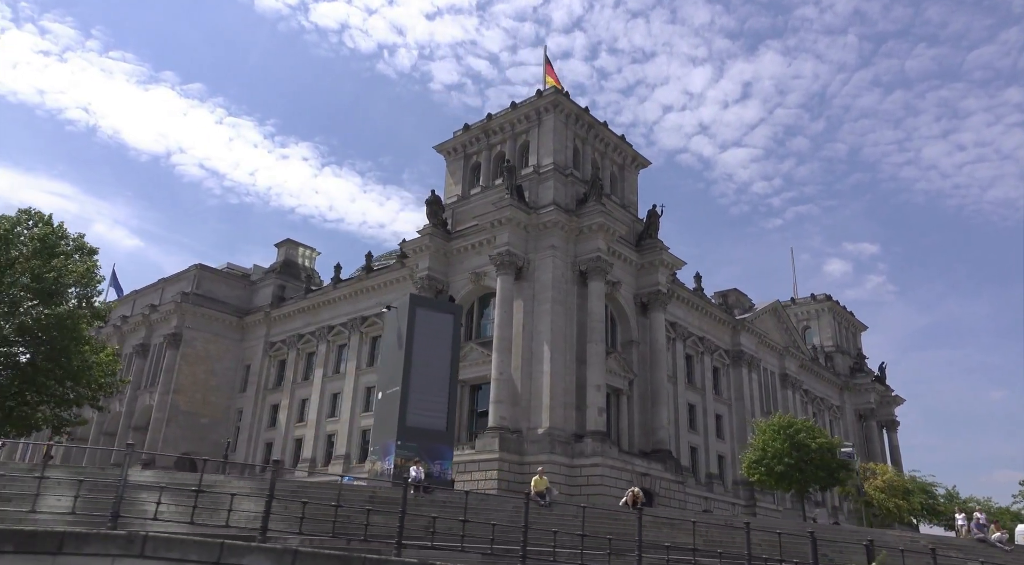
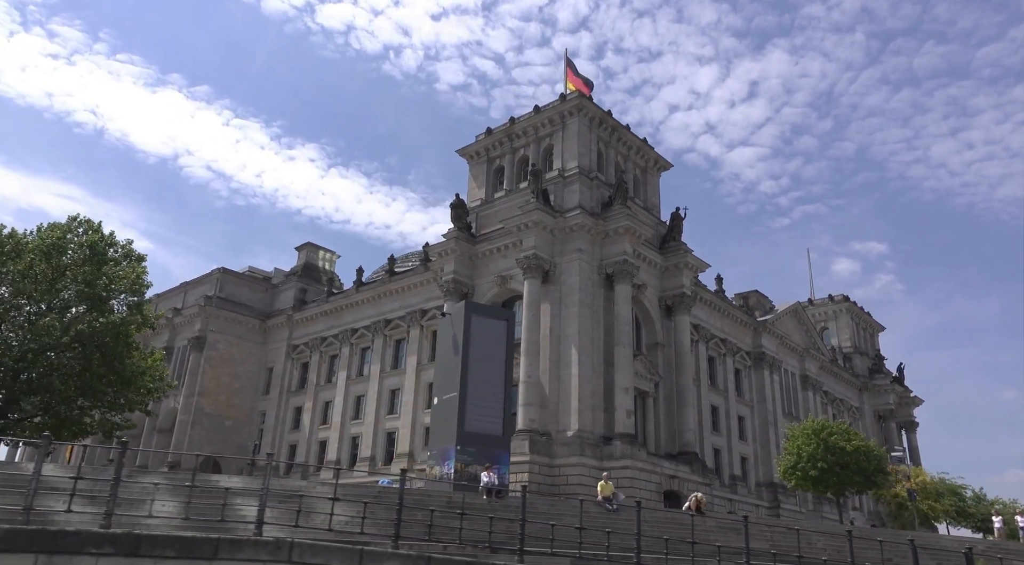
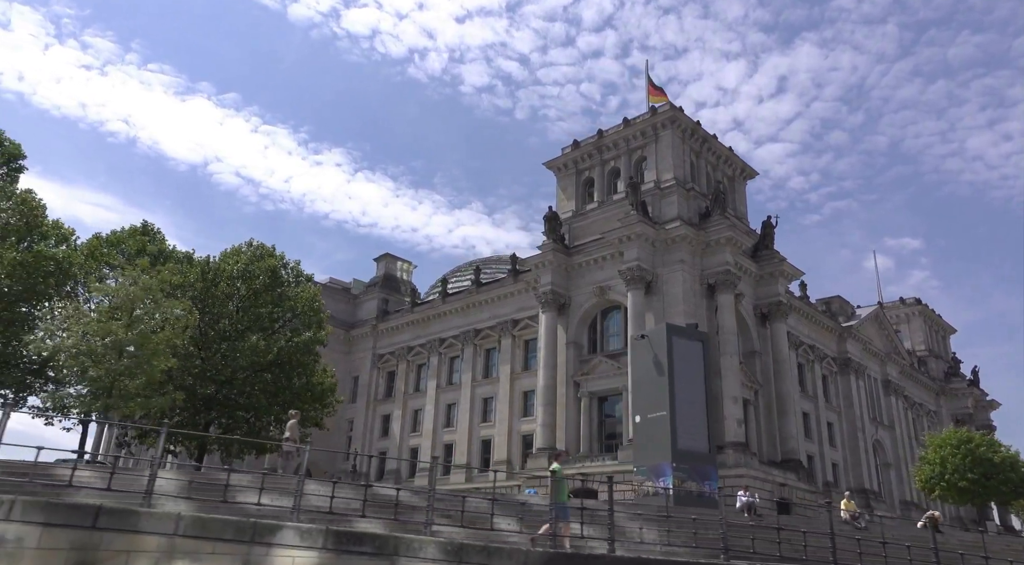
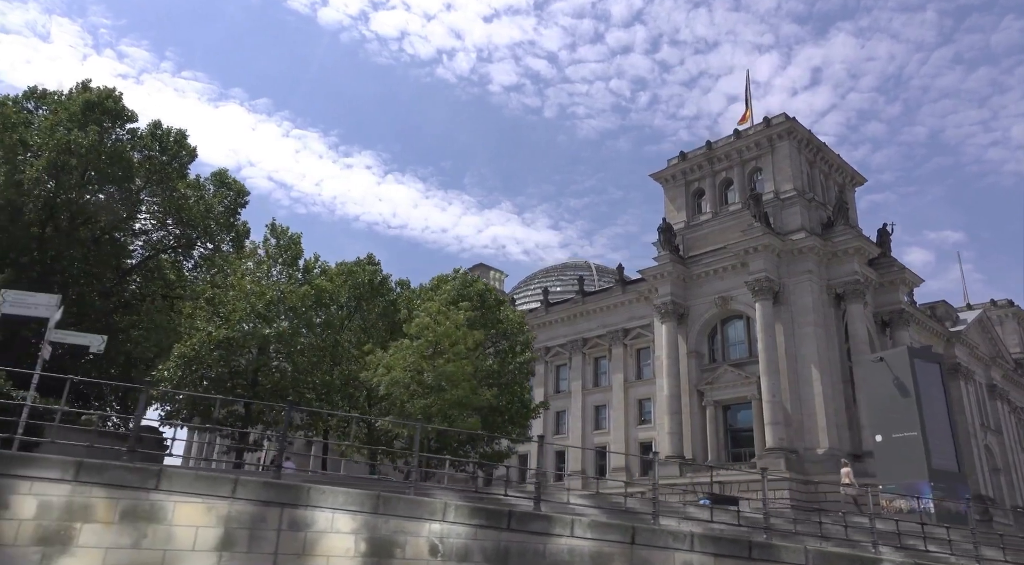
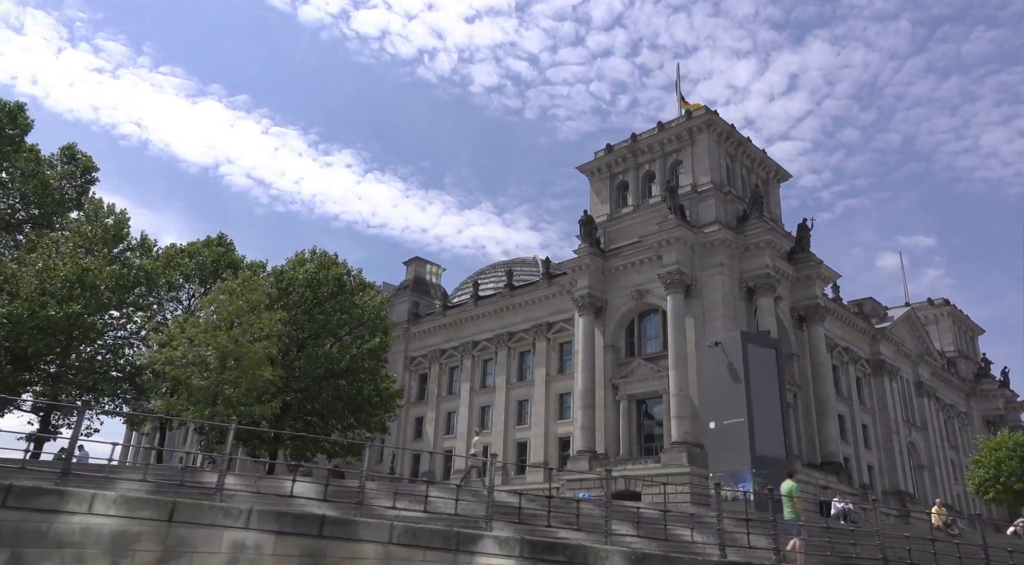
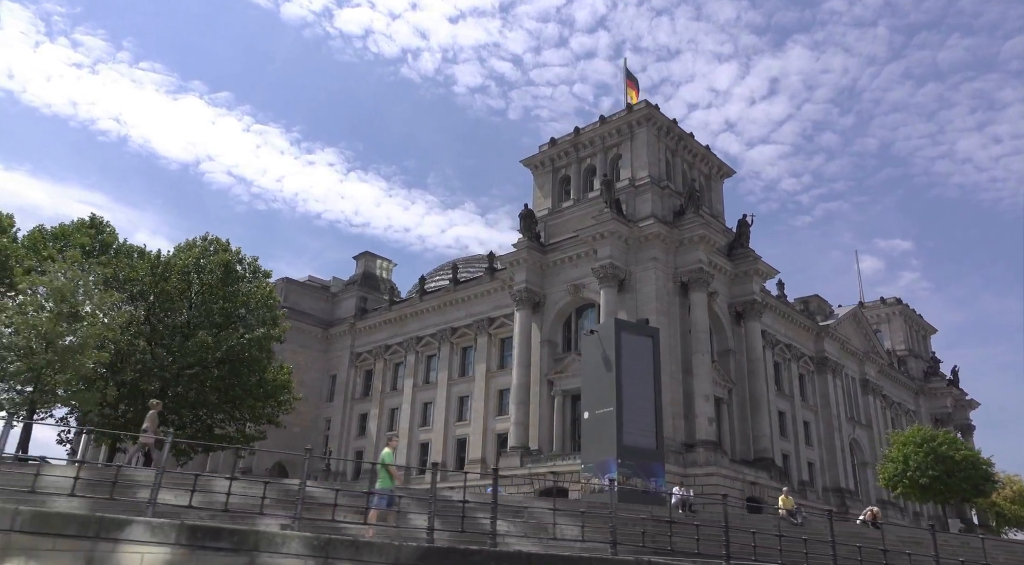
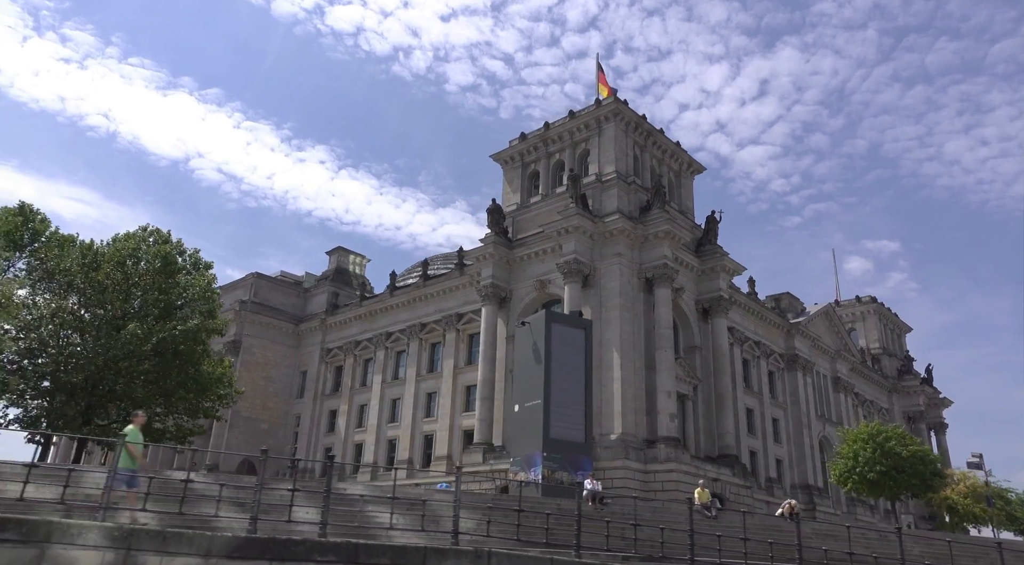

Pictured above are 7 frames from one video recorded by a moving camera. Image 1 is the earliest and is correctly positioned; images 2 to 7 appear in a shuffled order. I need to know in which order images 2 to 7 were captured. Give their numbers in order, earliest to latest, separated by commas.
2, 7, 6, 3, 5, 4
